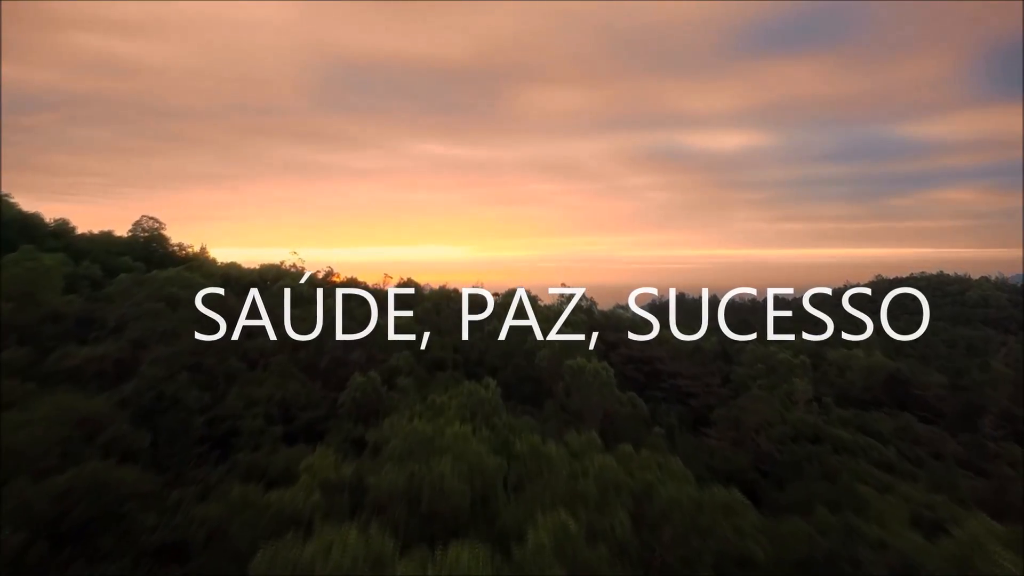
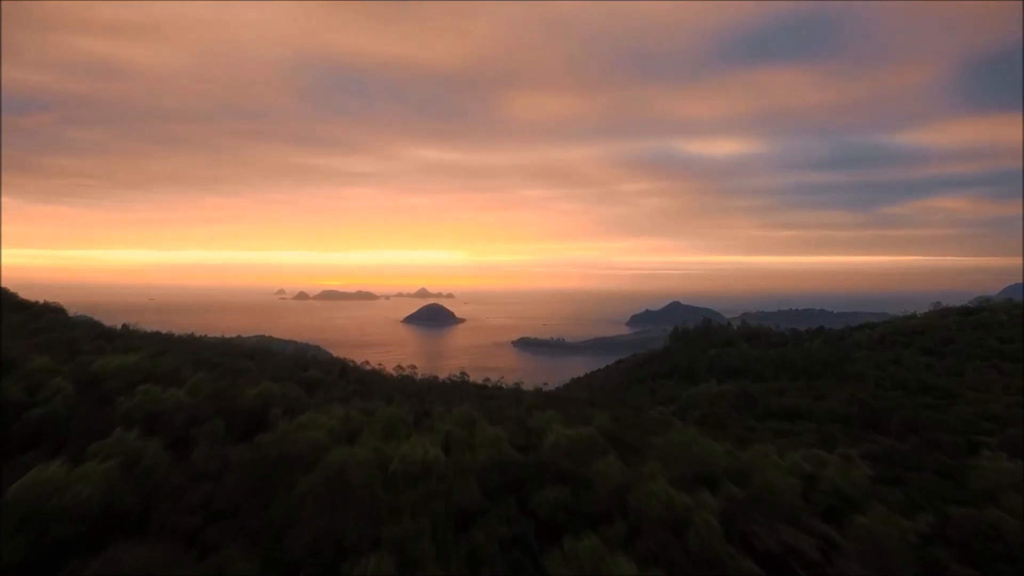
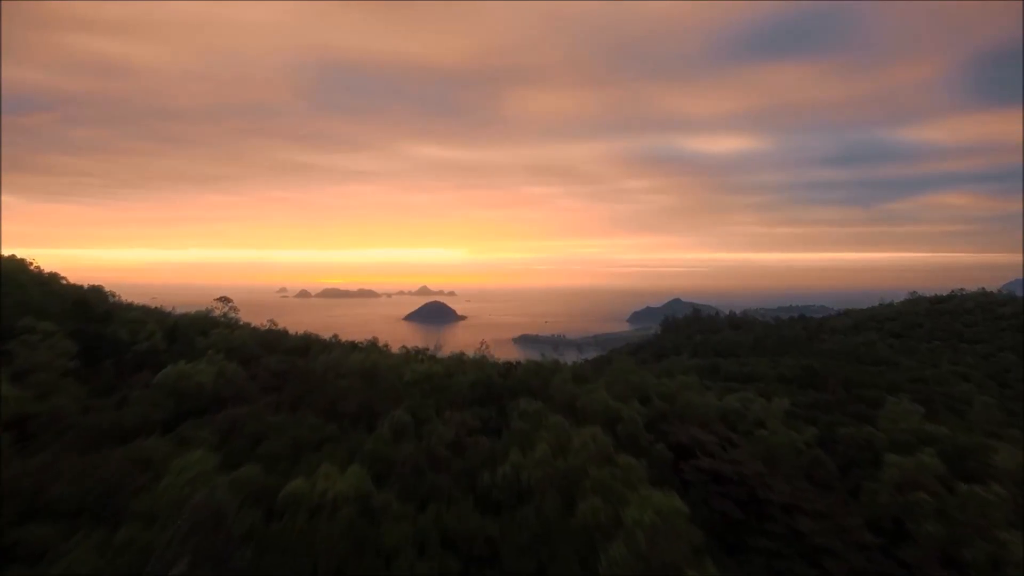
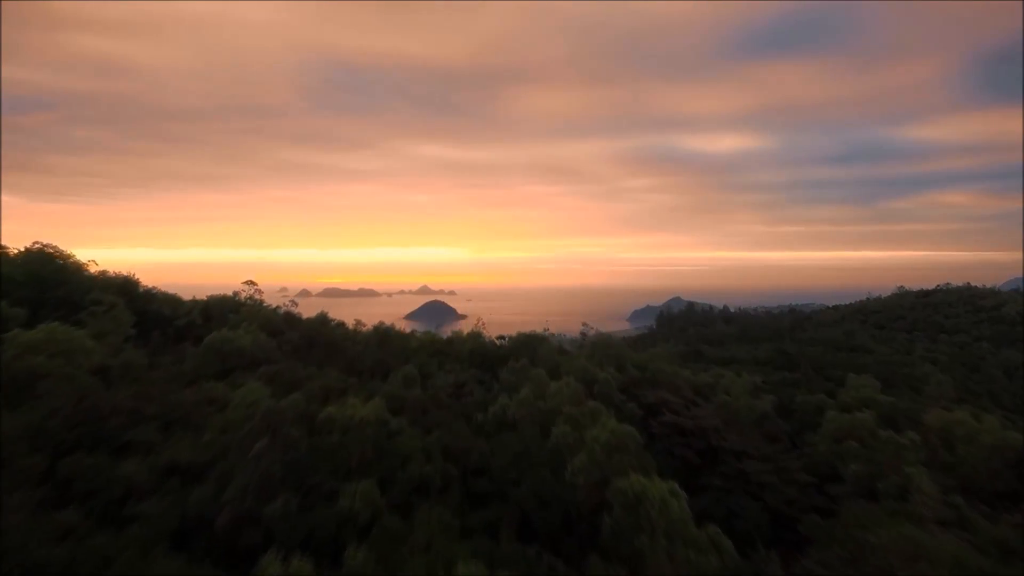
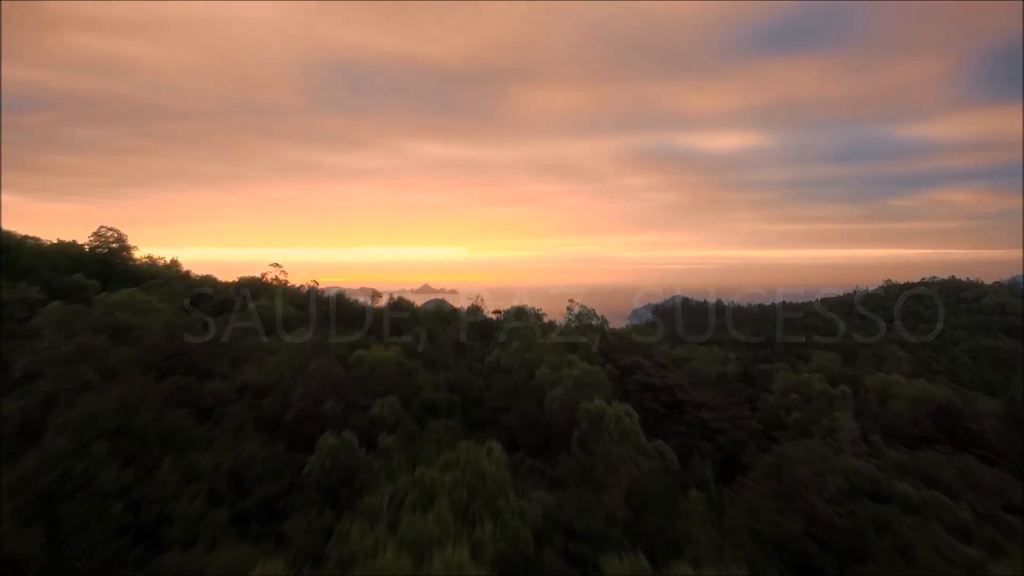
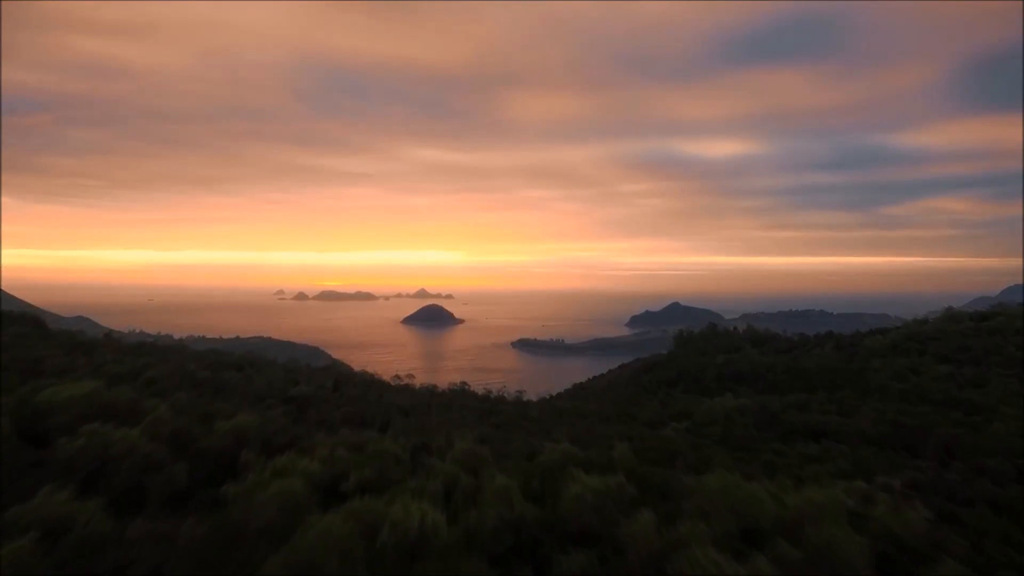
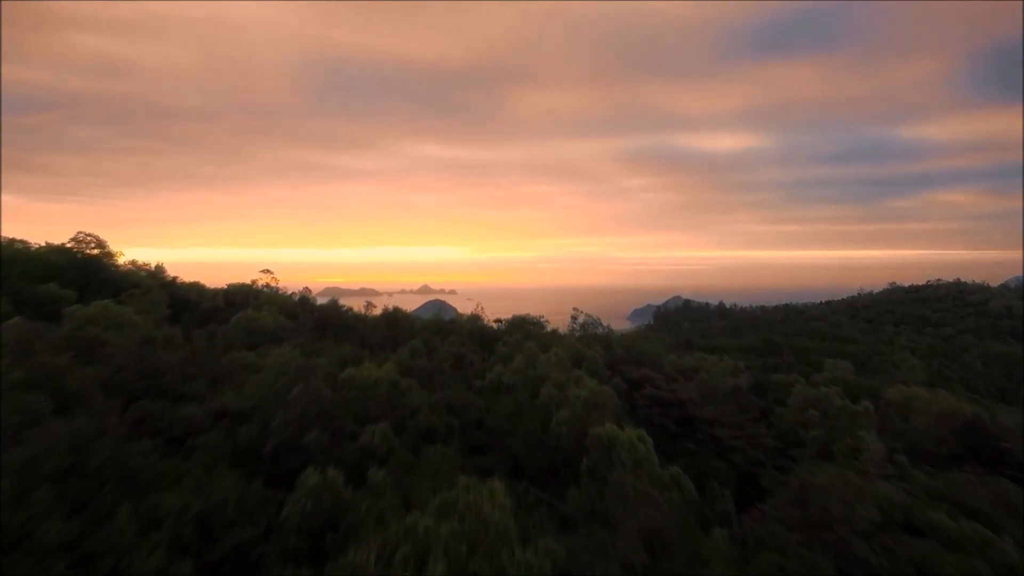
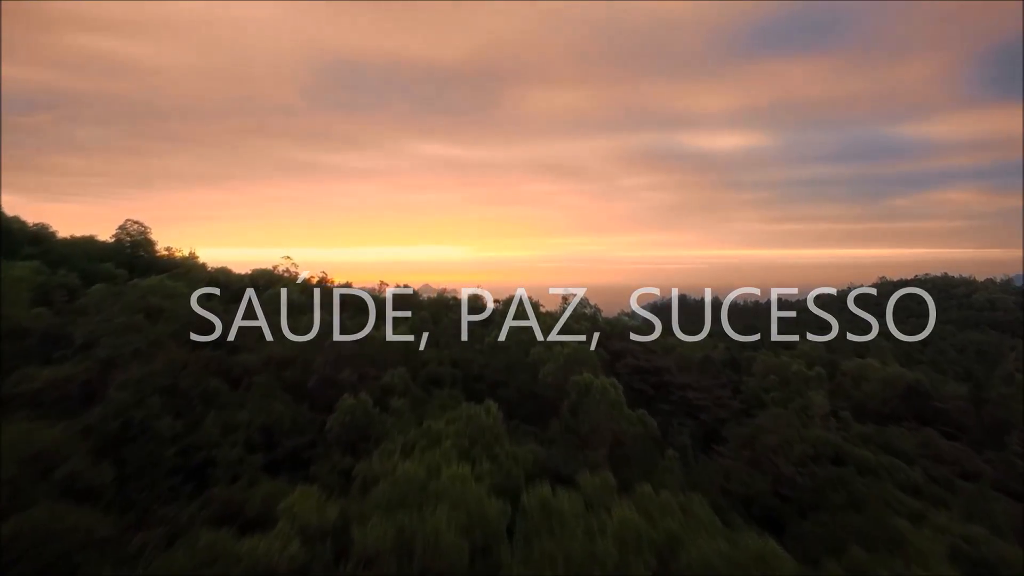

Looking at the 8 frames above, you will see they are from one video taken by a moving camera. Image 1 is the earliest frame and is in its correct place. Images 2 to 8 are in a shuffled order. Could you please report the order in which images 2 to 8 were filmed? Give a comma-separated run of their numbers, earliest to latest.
8, 5, 7, 4, 3, 2, 6
